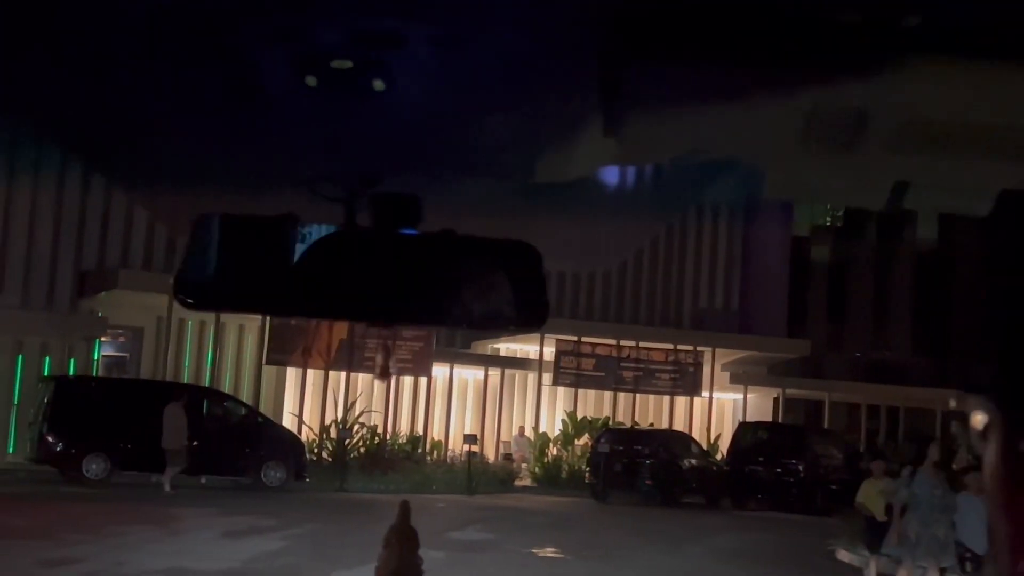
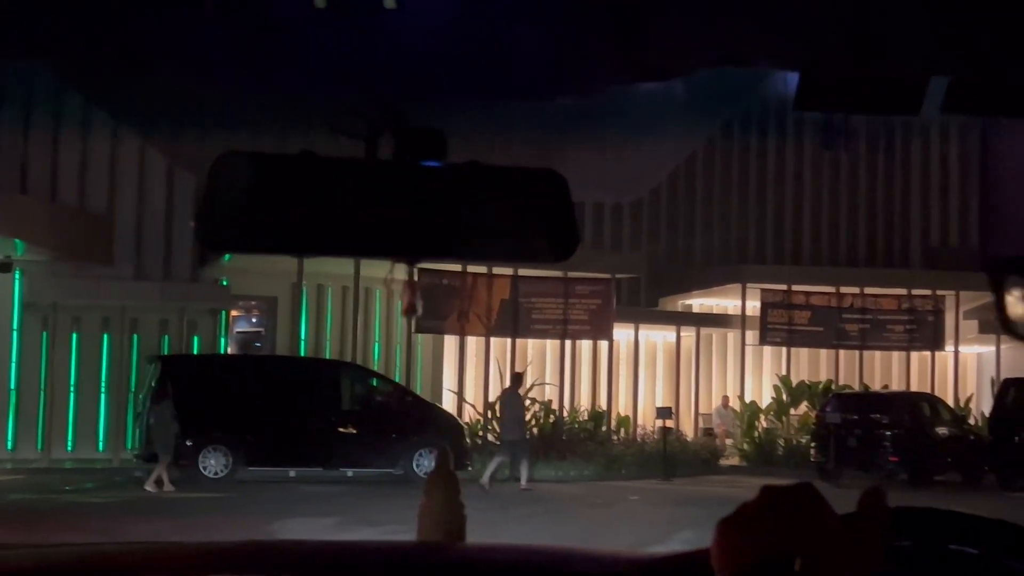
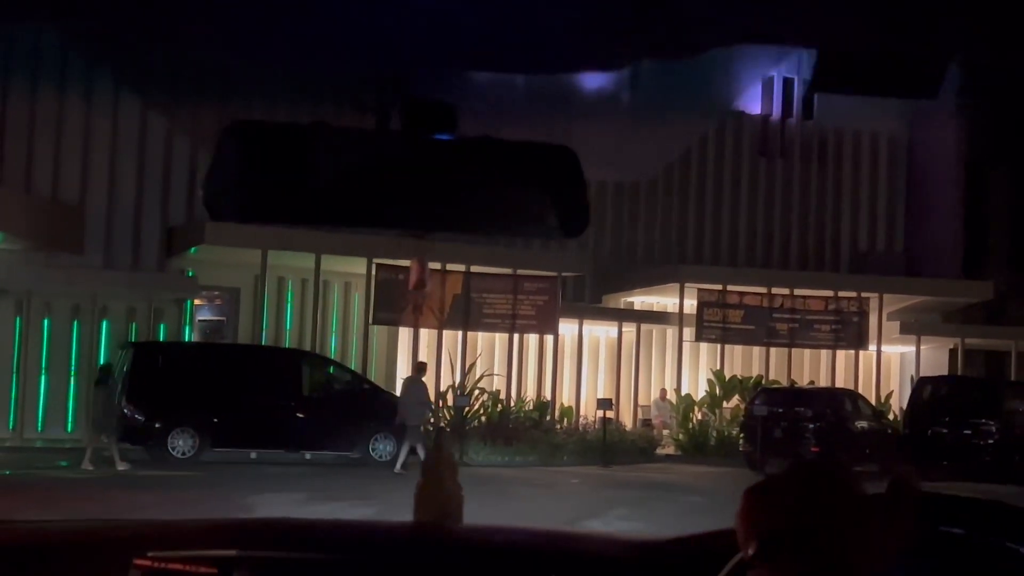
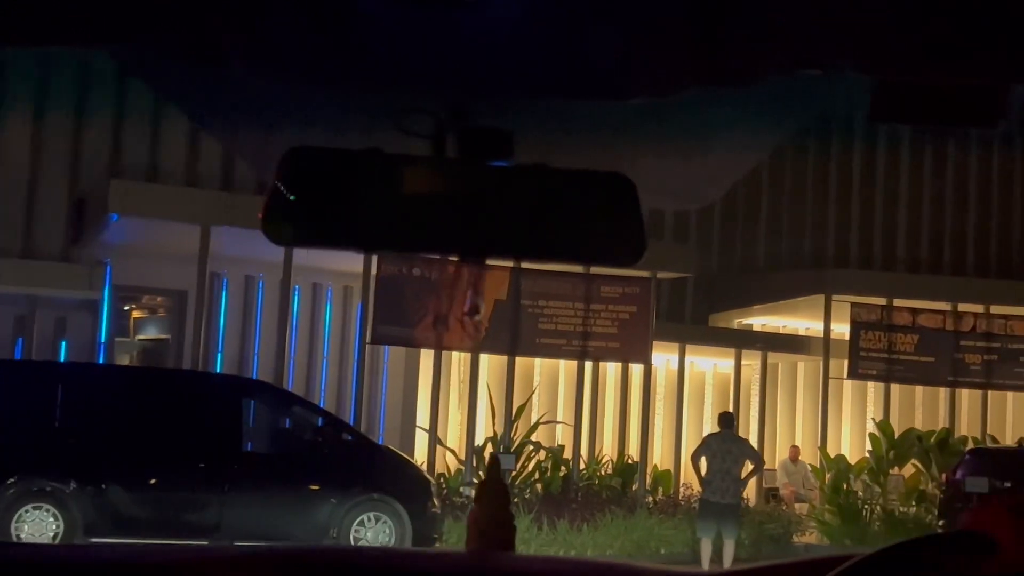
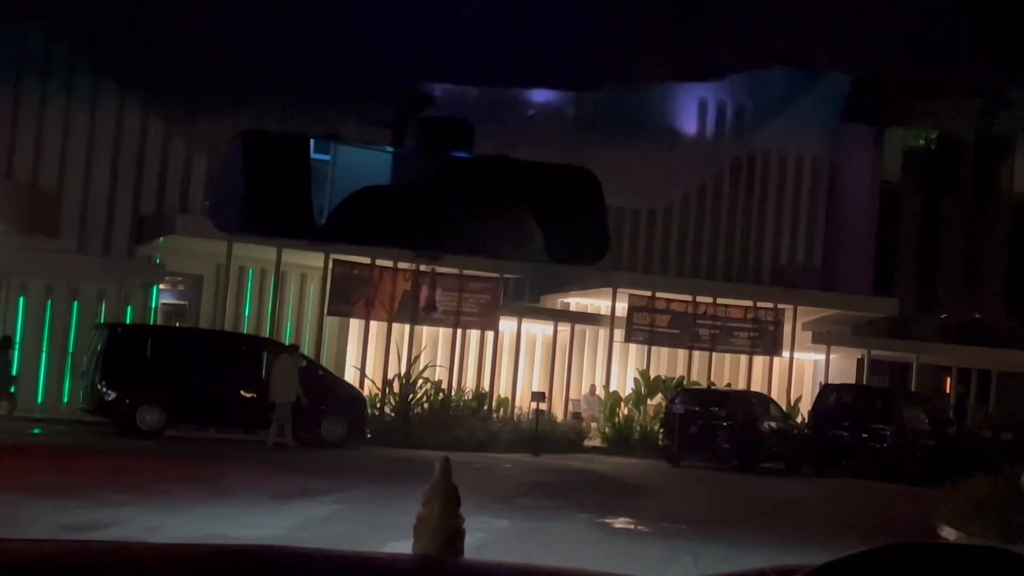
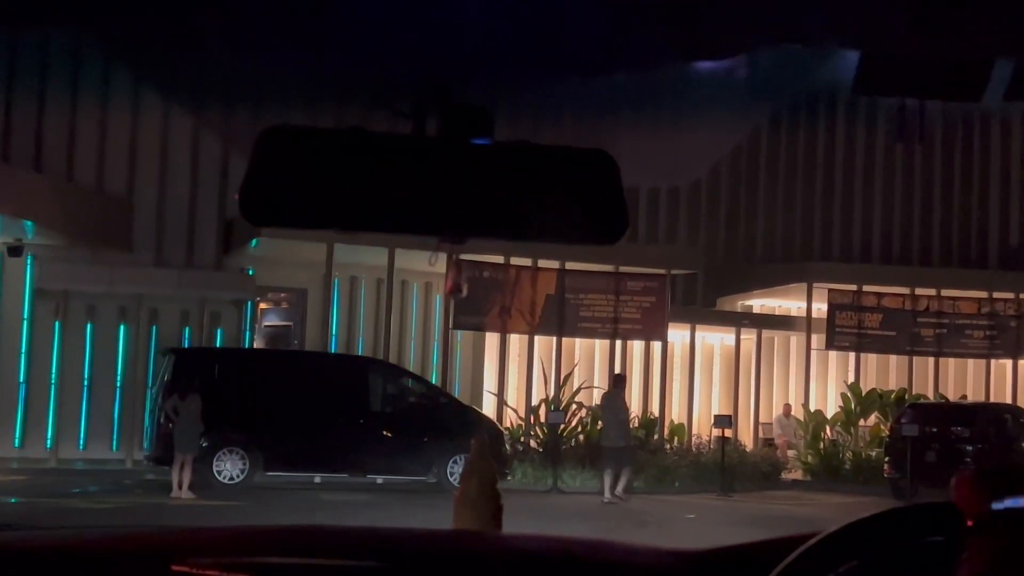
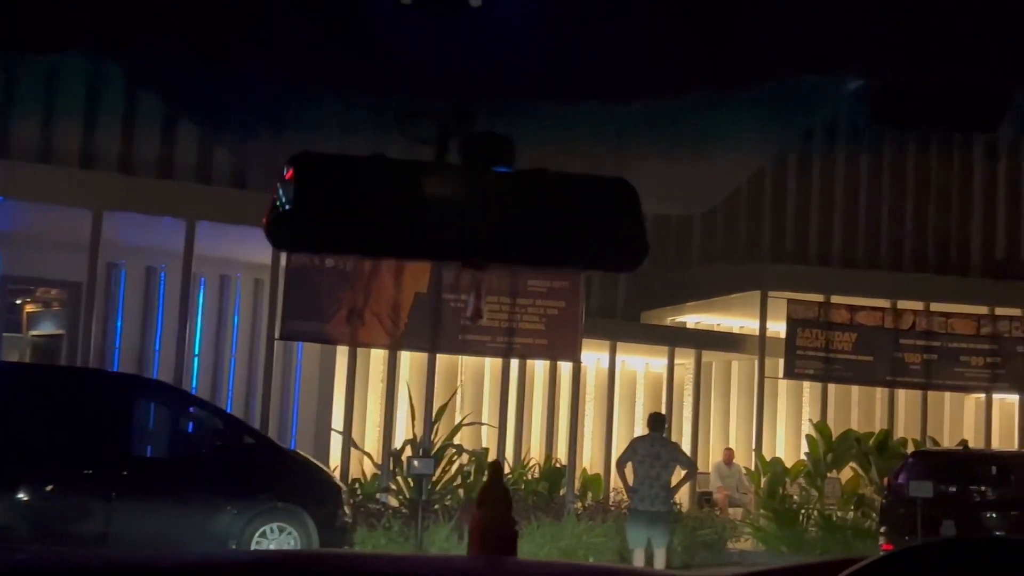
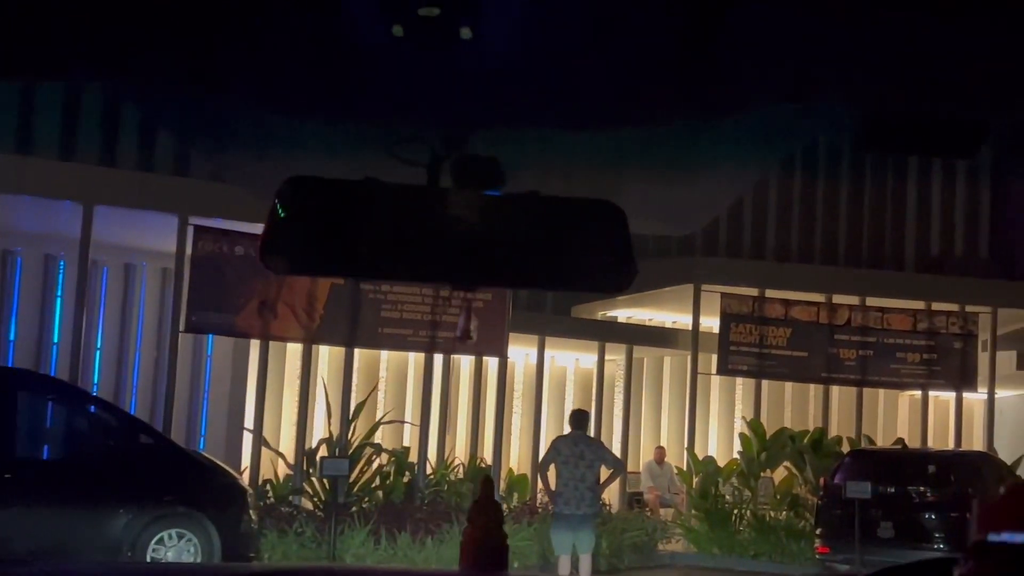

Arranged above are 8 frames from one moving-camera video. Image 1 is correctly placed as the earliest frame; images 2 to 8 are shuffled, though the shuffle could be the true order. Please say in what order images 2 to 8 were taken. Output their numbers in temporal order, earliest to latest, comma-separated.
5, 3, 2, 6, 4, 7, 8
